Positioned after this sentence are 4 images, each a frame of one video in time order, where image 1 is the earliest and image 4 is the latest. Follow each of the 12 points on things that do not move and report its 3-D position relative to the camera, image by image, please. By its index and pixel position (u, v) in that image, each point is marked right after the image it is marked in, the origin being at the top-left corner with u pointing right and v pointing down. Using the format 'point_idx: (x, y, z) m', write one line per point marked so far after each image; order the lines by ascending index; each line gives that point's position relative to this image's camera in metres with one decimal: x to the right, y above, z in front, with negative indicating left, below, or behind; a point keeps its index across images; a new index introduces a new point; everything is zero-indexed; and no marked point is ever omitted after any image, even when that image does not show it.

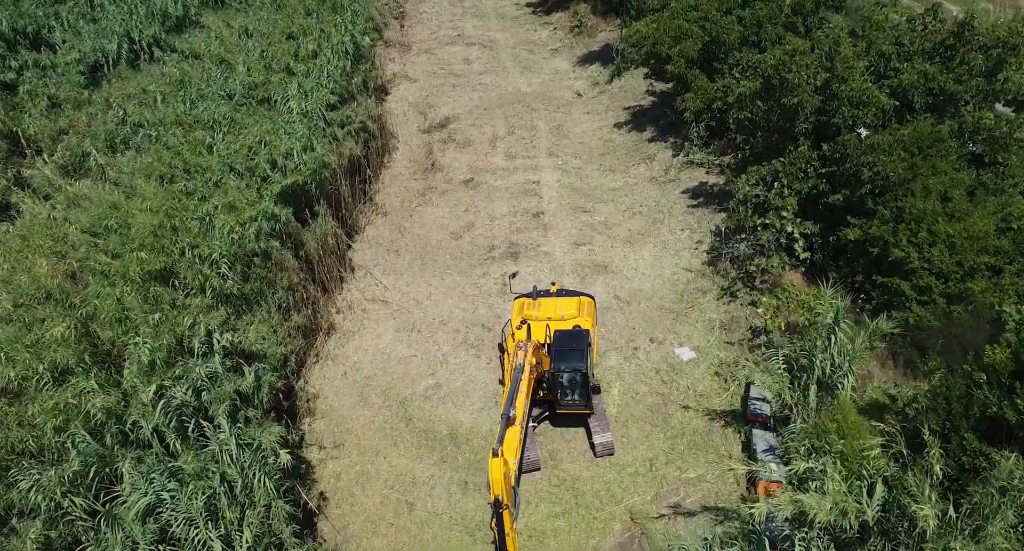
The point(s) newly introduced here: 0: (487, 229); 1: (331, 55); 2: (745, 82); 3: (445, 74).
0: (-0.5, +0.8, +11.3) m
1: (-3.9, +4.7, +13.1) m
2: (+3.6, +3.0, +9.5) m
3: (-2.0, +6.0, +18.2) m
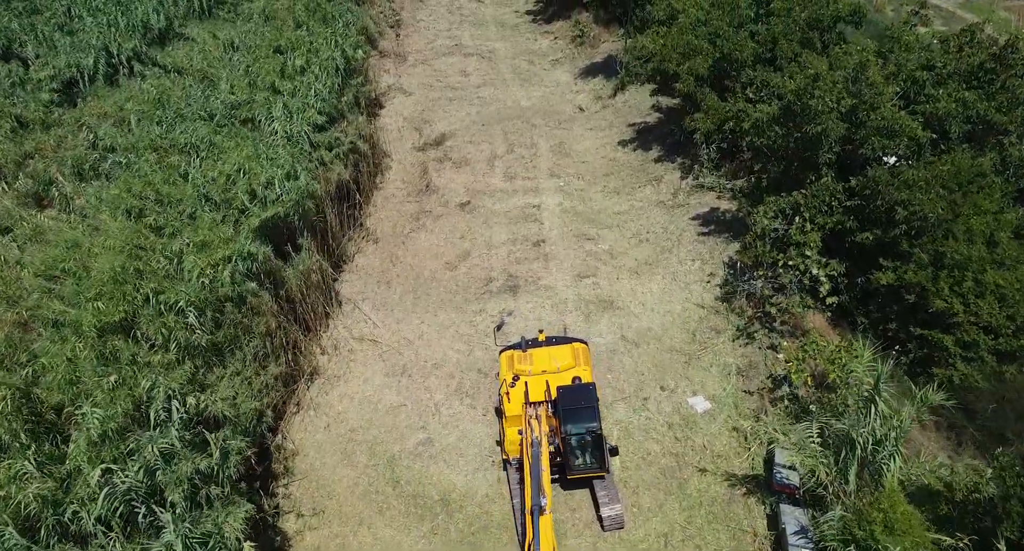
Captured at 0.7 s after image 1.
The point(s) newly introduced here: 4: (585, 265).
0: (-0.5, +0.3, +10.6) m
1: (-3.9, +4.2, +12.4) m
2: (+3.6, +2.4, +8.8) m
3: (-2.0, +5.4, +17.5) m
4: (+1.2, +0.2, +10.2) m
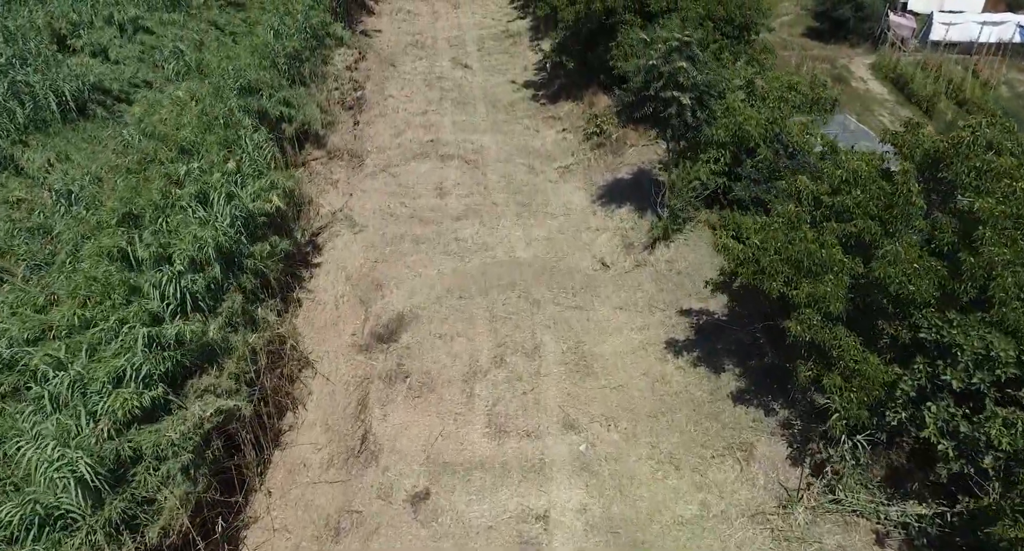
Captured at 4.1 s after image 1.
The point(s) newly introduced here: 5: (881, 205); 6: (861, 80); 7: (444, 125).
0: (-0.6, -3.7, +5.5) m
1: (-4.0, +0.1, +7.4) m
2: (+3.5, -1.5, +3.8) m
3: (-2.2, +1.2, +12.6) m
4: (+1.1, -3.8, +5.2) m
5: (+3.9, +0.8, +6.4) m
6: (+10.1, +5.7, +17.6) m
7: (-1.8, +3.9, +16.0) m
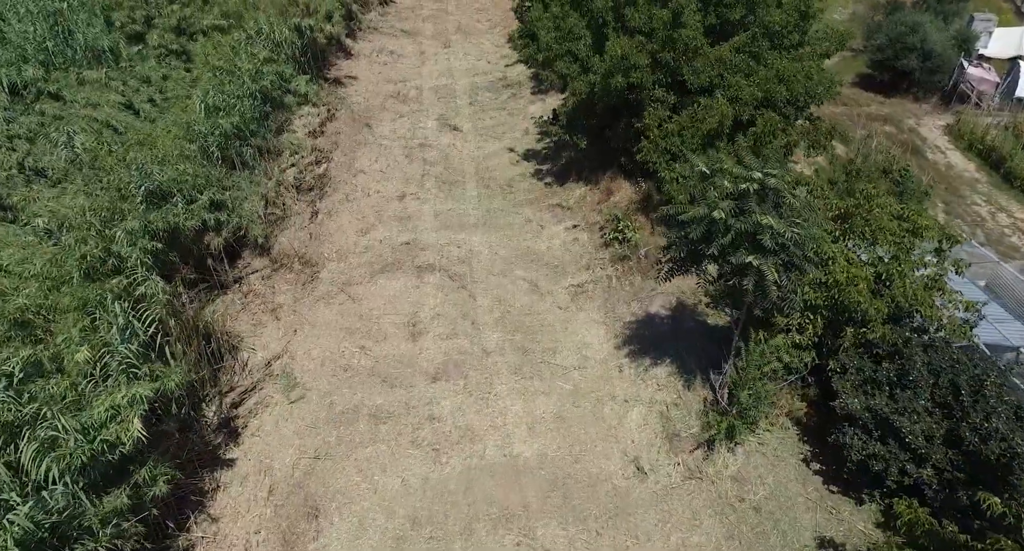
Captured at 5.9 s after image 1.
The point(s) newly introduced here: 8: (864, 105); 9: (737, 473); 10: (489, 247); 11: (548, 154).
0: (-0.7, -6.3, +2.1) m
1: (-4.1, -2.5, +4.1) m
2: (+3.4, -4.1, +0.4) m
3: (-2.3, -1.4, +9.2) m
4: (+1.0, -6.4, +1.7) m
5: (+3.8, -1.8, +3.0) m
6: (+10.0, +2.9, +14.3) m
7: (-1.9, +1.2, +12.7) m
8: (+9.3, +4.5, +16.2) m
9: (+2.7, -2.3, +7.3) m
10: (-0.4, +0.5, +11.7) m
11: (+0.8, +2.9, +14.6) m
